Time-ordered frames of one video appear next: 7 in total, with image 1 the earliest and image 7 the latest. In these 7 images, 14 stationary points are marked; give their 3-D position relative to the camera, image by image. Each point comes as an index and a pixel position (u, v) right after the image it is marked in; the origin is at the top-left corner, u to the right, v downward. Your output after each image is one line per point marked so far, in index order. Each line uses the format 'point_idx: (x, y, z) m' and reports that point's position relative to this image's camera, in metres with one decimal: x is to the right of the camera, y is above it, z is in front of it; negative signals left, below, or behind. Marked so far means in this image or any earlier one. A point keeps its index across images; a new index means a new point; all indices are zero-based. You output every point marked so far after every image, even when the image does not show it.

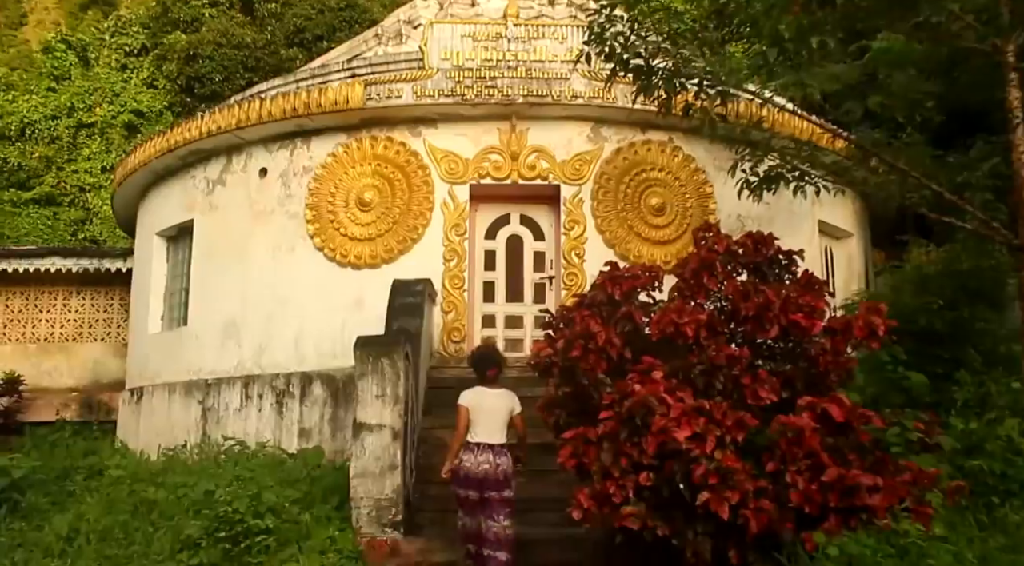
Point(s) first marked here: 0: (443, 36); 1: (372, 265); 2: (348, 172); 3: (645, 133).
0: (-0.7, +2.6, +8.6) m
1: (-1.5, +0.2, +8.6) m
2: (-1.7, +1.2, +8.8) m
3: (+1.4, +1.6, +8.8) m
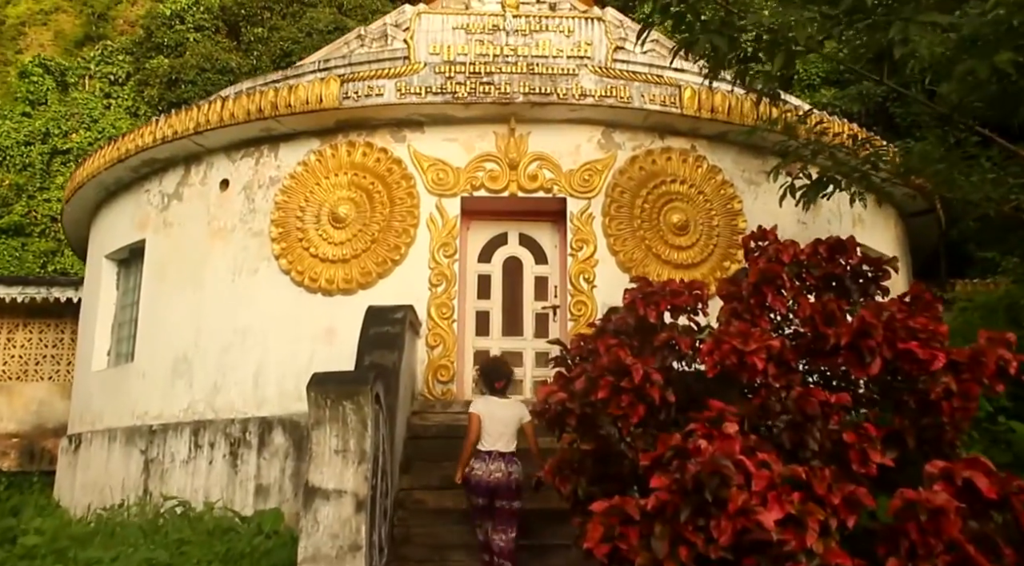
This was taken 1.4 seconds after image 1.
0: (-0.7, +2.3, +7.5) m
1: (-1.5, -0.1, +7.4) m
2: (-1.8, +0.9, +7.6) m
3: (+1.4, +1.3, +7.6) m
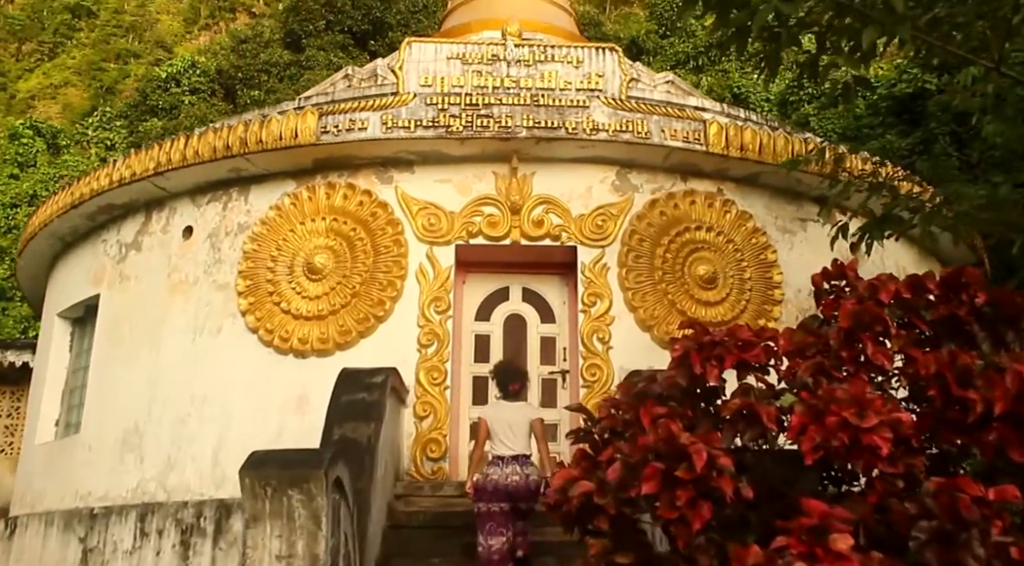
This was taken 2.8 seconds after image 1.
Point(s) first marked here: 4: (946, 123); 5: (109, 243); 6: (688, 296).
0: (-0.7, +1.8, +6.7) m
1: (-1.5, -0.5, +6.4) m
2: (-1.7, +0.4, +6.7) m
3: (+1.4, +0.8, +6.7) m
4: (+5.5, +2.0, +10.4) m
5: (-3.7, +0.4, +7.6) m
6: (+1.4, -0.1, +6.5) m
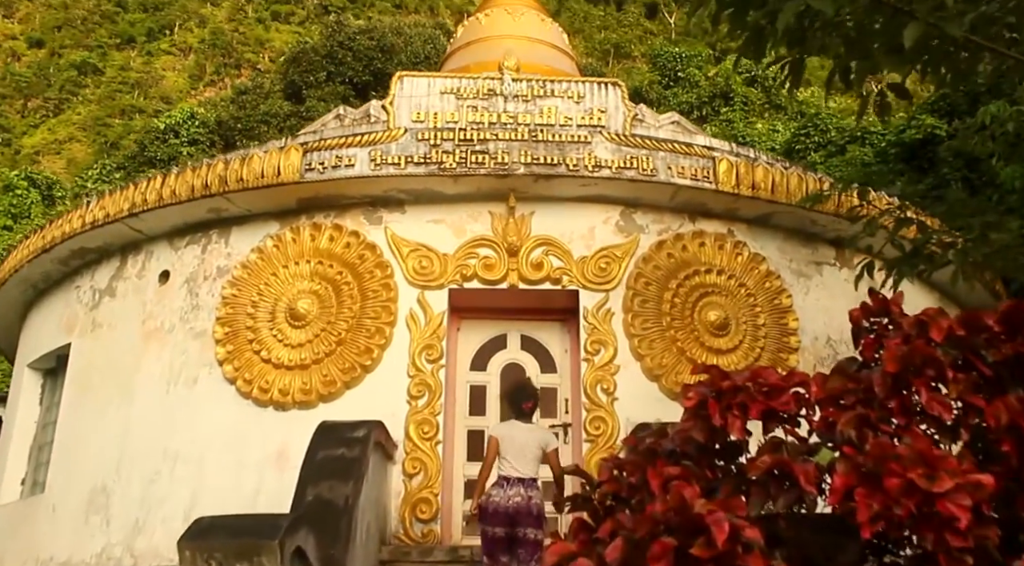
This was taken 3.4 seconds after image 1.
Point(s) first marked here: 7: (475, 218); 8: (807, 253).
0: (-0.7, +1.5, +6.3) m
1: (-1.5, -0.9, +5.9) m
2: (-1.8, +0.1, +6.2) m
3: (+1.4, +0.5, +6.3) m
4: (+5.5, +1.4, +10.1) m
5: (-3.8, -0.1, +7.2) m
6: (+1.4, -0.4, +6.0) m
7: (-0.3, +0.5, +6.2) m
8: (+2.3, +0.2, +6.5) m
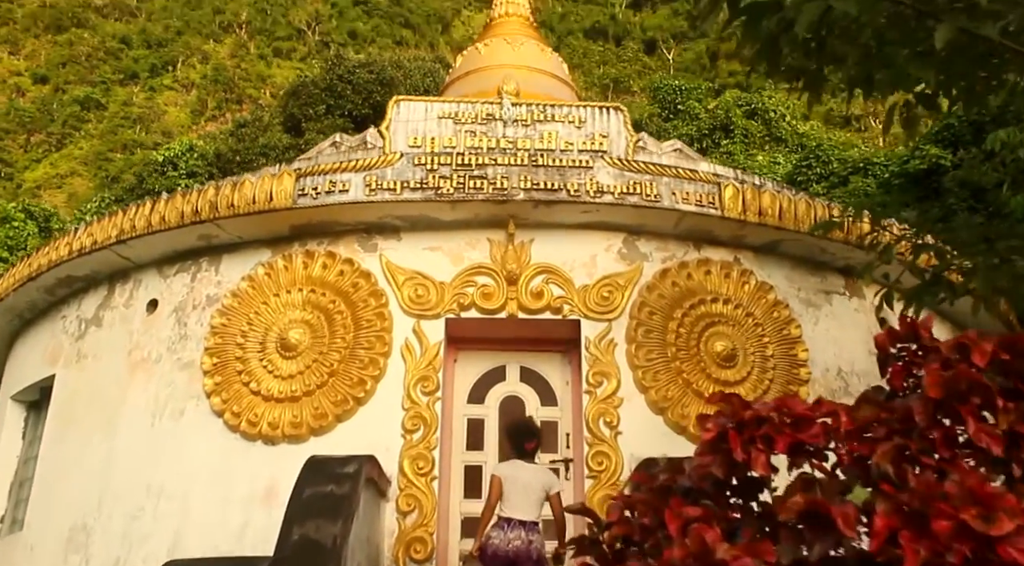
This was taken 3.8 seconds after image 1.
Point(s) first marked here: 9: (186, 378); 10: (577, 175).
0: (-0.7, +1.2, +6.2) m
1: (-1.5, -1.1, +5.7) m
2: (-1.8, -0.1, +6.0) m
3: (+1.4, +0.2, +6.1) m
4: (+5.5, +1.0, +9.9) m
5: (-3.8, -0.3, +7.0) m
6: (+1.4, -0.6, +5.8) m
7: (-0.3, +0.3, +6.0) m
8: (+2.3, 0.0, +6.3) m
9: (-2.4, -0.7, +6.0) m
10: (+0.5, +0.8, +5.8) m
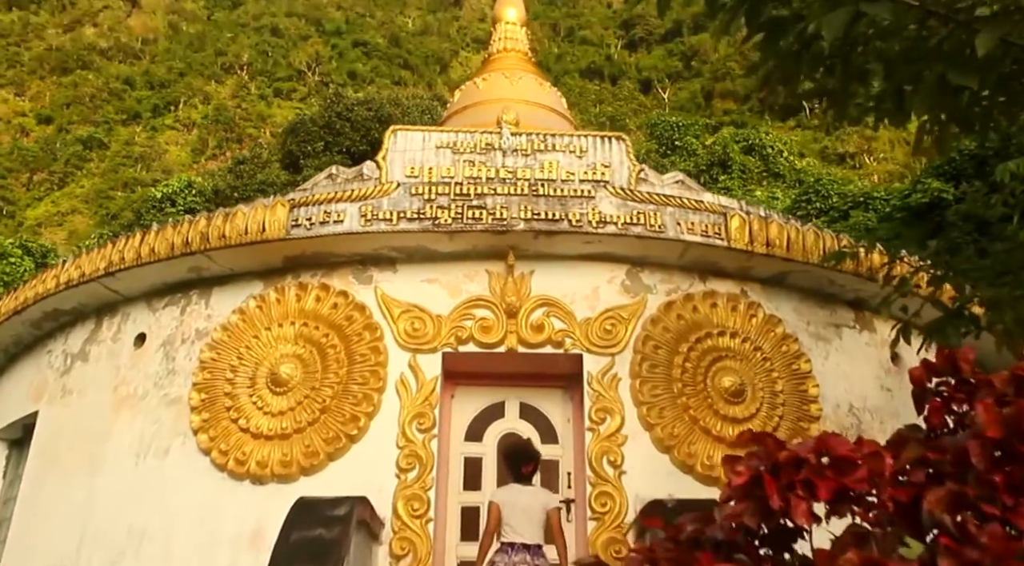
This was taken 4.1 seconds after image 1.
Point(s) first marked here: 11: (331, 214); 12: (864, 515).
0: (-0.7, +1.0, +6.1) m
1: (-1.5, -1.3, +5.4) m
2: (-1.8, -0.4, +5.8) m
3: (+1.4, 0.0, +6.0) m
4: (+5.4, +0.6, +9.8) m
5: (-3.8, -0.6, +6.8) m
6: (+1.4, -0.9, +5.6) m
7: (-0.3, 0.0, +5.8) m
8: (+2.3, -0.2, +6.1) m
9: (-2.4, -0.9, +5.8) m
10: (+0.4, +0.5, +5.6) m
11: (-1.2, +0.5, +5.6) m
12: (+0.9, -0.6, +2.1) m
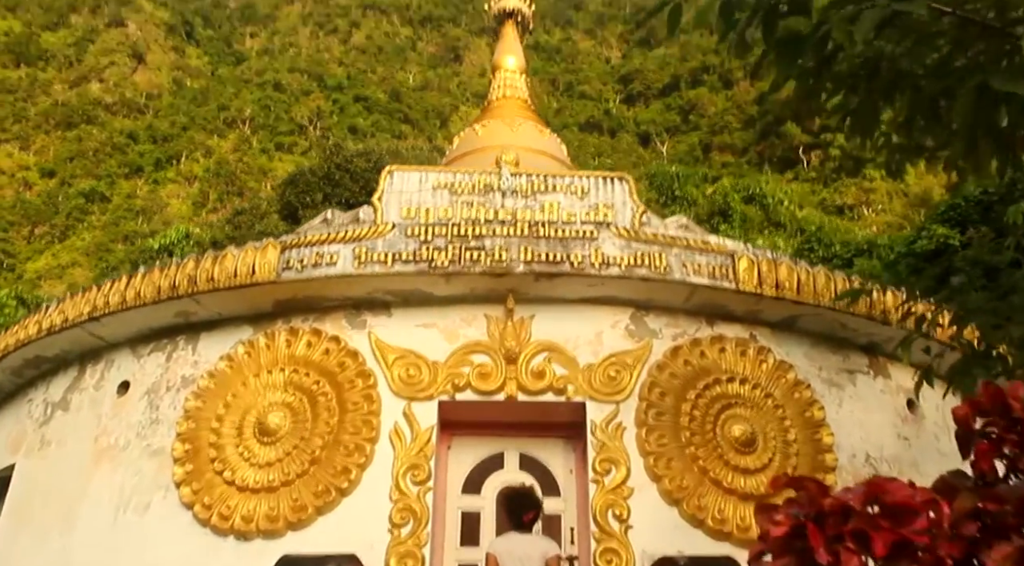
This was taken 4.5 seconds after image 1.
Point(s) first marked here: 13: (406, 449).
0: (-0.8, +0.7, +5.9) m
1: (-1.5, -1.5, +5.1) m
2: (-1.8, -0.7, +5.6) m
3: (+1.4, -0.3, +5.7) m
4: (+5.4, +0.1, +9.6) m
5: (-3.8, -1.0, +6.5) m
6: (+1.4, -1.2, +5.3) m
7: (-0.3, -0.3, +5.6) m
8: (+2.3, -0.6, +5.8) m
9: (-2.4, -1.2, +5.5) m
10: (+0.4, +0.2, +5.4) m
11: (-1.2, +0.2, +5.4) m
12: (+0.9, -0.7, +1.9) m
13: (-0.7, -1.1, +5.2) m
